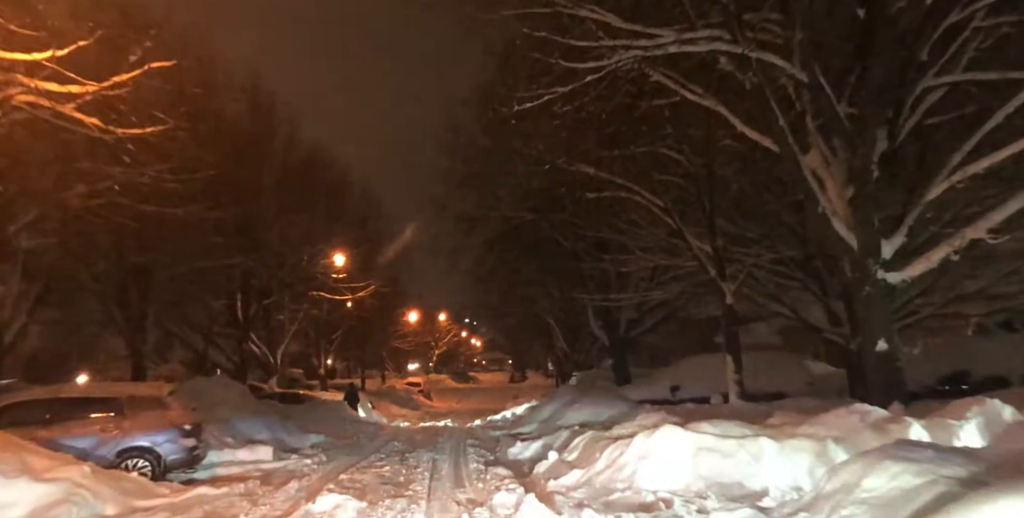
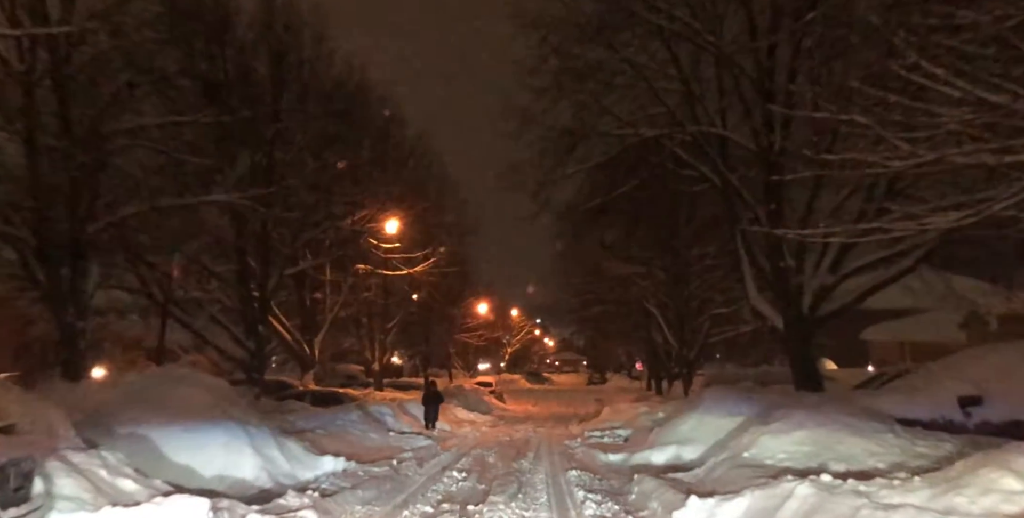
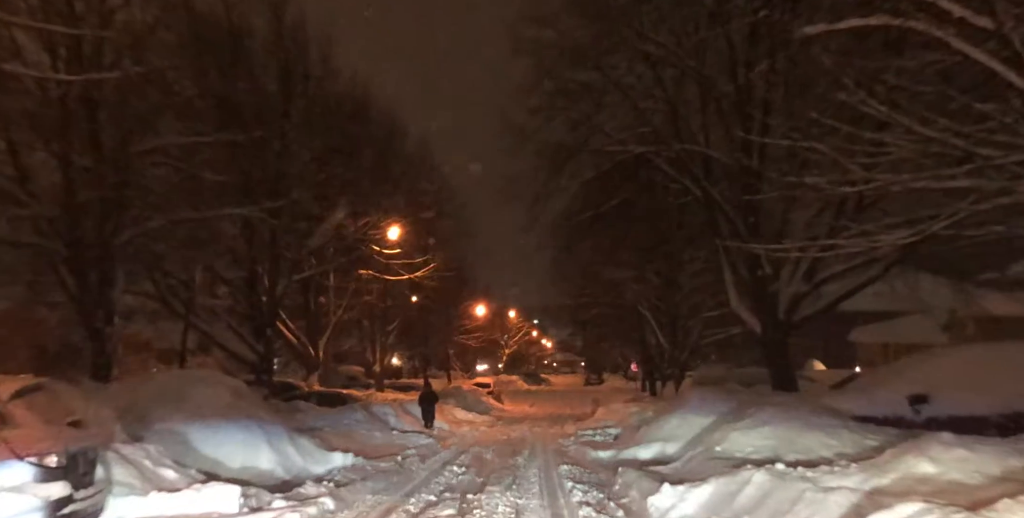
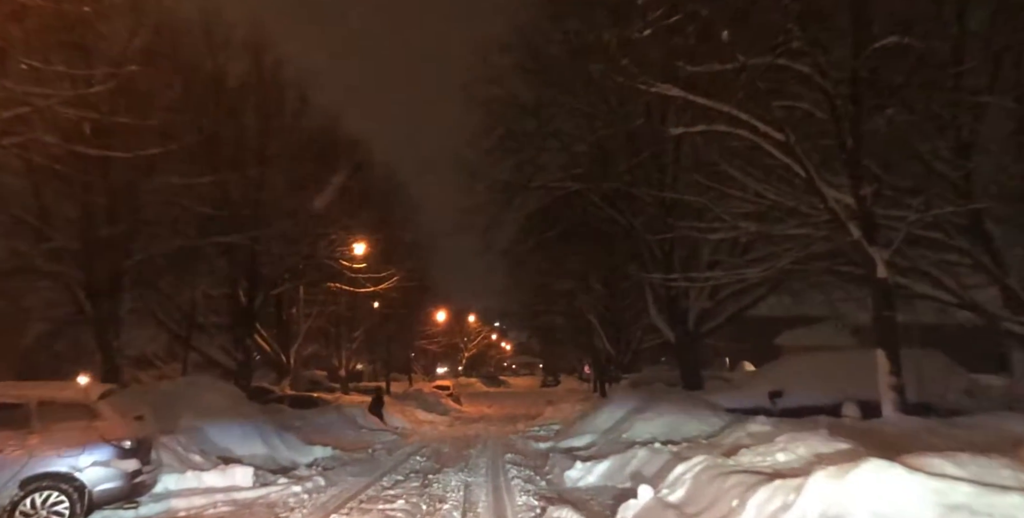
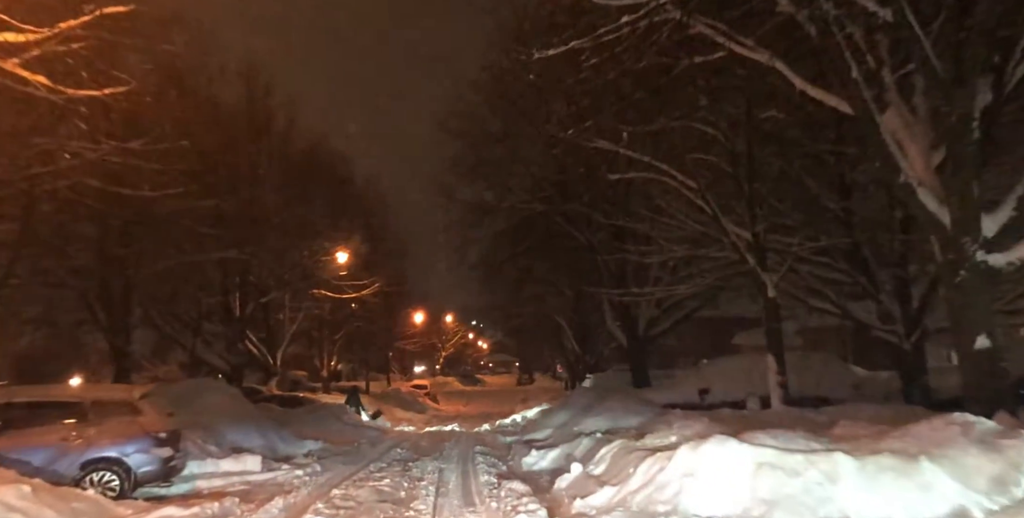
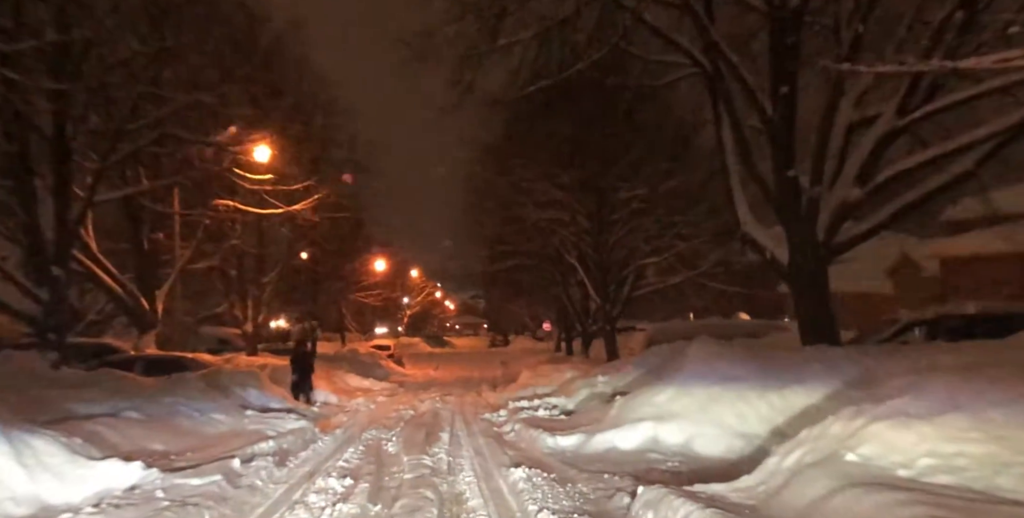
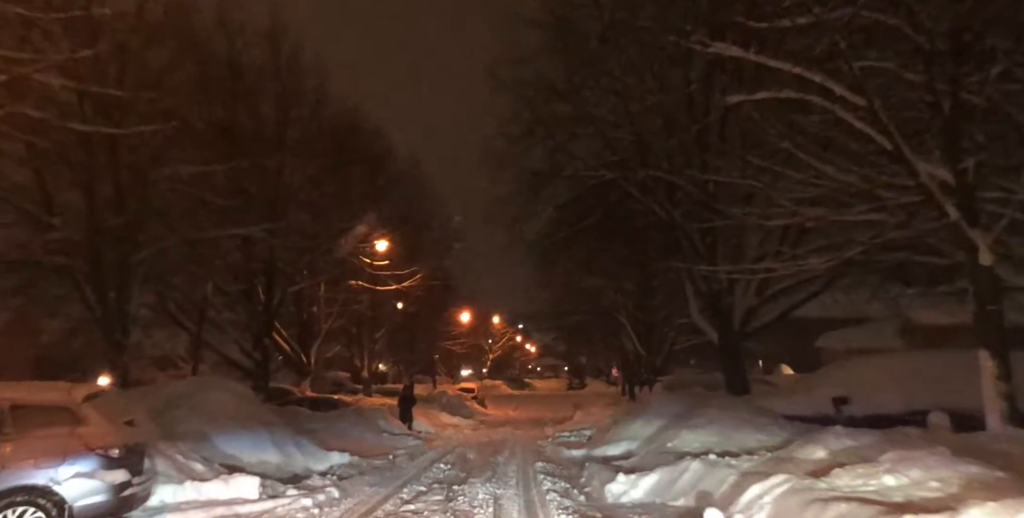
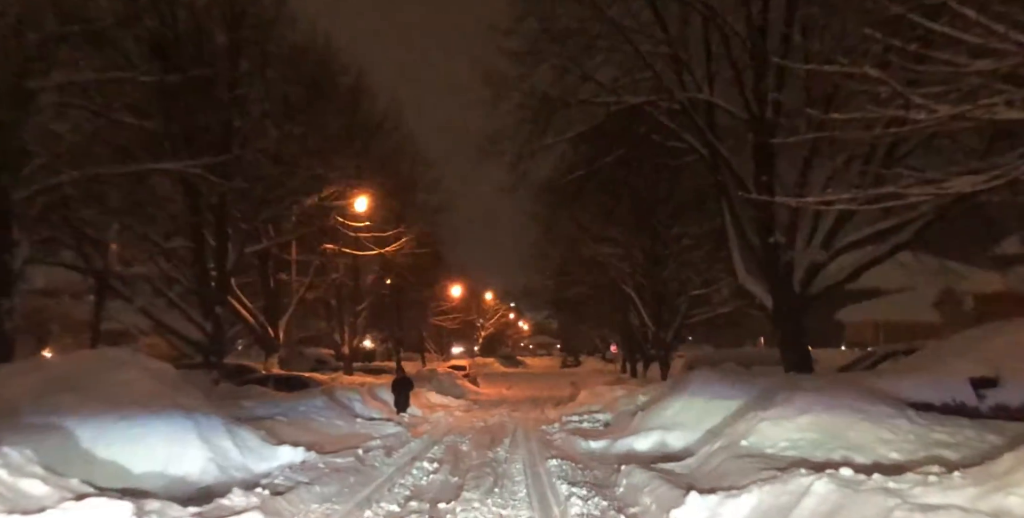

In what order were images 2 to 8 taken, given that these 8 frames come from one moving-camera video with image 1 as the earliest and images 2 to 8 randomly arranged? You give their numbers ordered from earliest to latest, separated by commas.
5, 4, 7, 3, 2, 8, 6
